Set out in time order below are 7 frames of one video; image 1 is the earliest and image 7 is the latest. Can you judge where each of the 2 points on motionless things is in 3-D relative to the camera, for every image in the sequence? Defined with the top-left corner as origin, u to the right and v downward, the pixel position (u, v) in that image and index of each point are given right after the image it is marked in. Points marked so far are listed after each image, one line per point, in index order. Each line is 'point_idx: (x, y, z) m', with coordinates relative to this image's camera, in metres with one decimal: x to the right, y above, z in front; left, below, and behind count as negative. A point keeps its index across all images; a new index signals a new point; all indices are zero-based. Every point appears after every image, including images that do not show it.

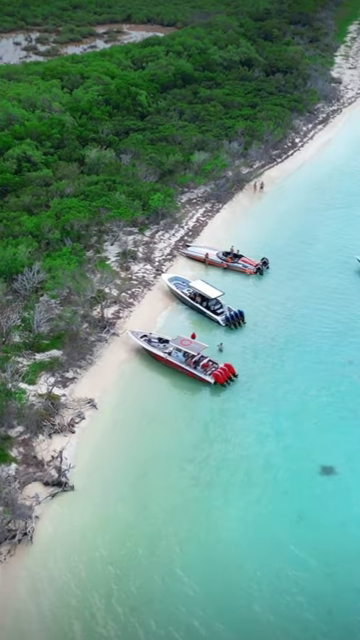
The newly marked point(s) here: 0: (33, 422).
0: (-5.1, -3.4, +19.7) m
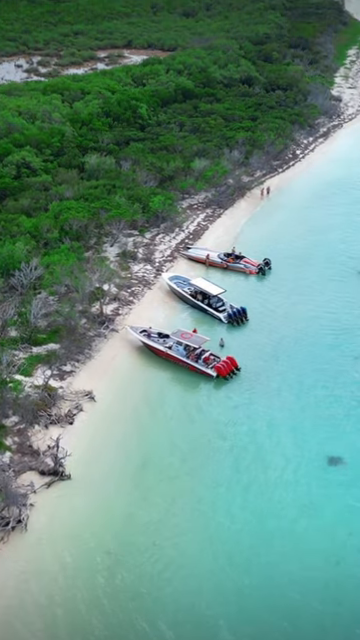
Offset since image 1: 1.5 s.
0: (-5.1, -3.0, +19.1) m
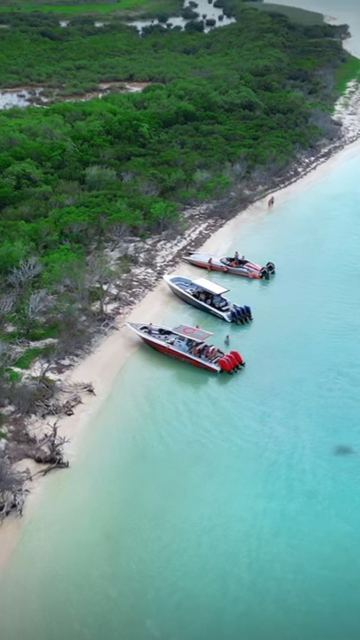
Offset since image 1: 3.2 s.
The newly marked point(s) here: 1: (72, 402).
0: (-5.1, -2.6, +18.6) m
1: (-3.7, -2.7, +19.5) m
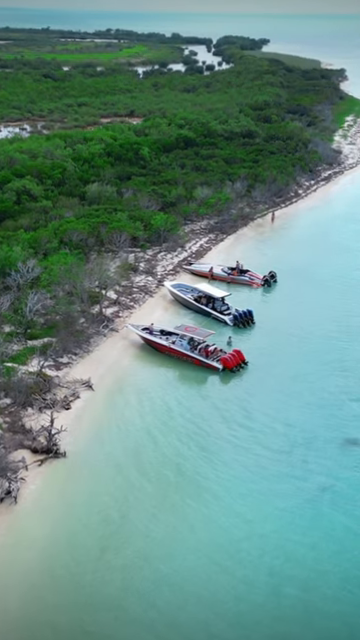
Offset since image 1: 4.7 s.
0: (-5.0, -2.4, +18.1) m
1: (-3.7, -2.6, +19.1) m
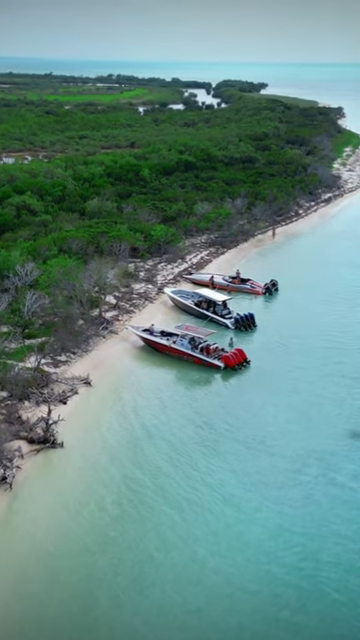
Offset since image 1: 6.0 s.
0: (-5.0, -2.2, +17.7) m
1: (-3.7, -2.4, +18.7) m
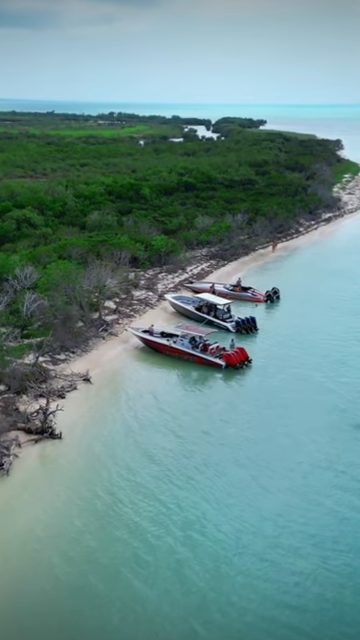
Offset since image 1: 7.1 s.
0: (-5.0, -2.0, +17.4) m
1: (-3.7, -2.3, +18.4) m
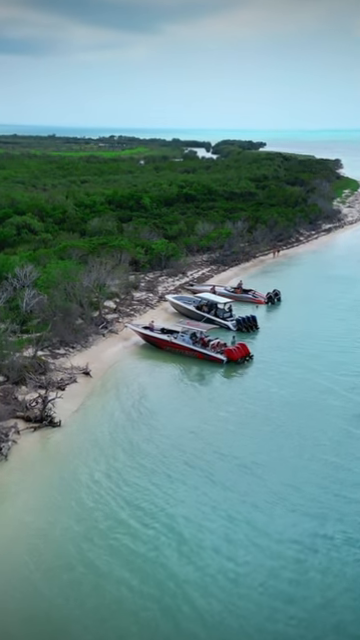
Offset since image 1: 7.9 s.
0: (-5.0, -1.7, +17.2) m
1: (-3.7, -2.1, +18.2) m
